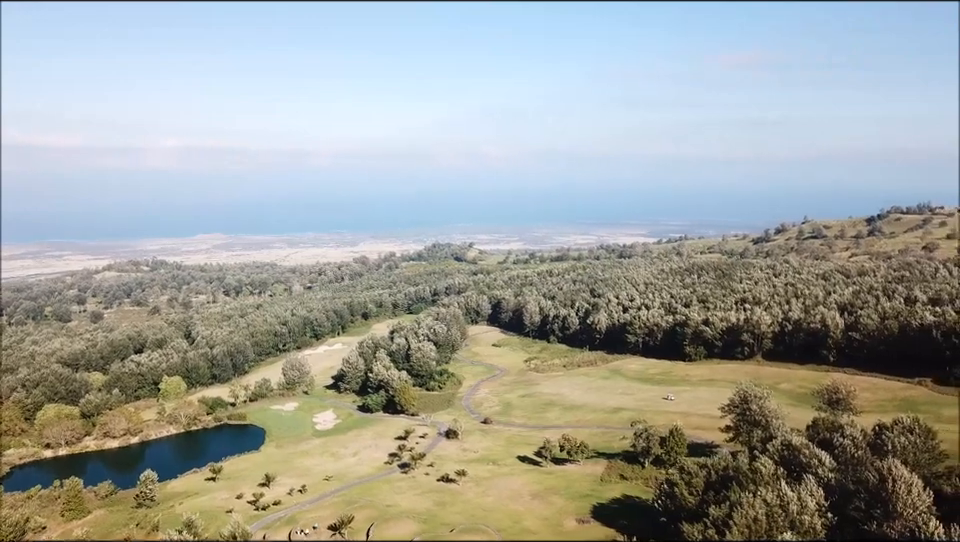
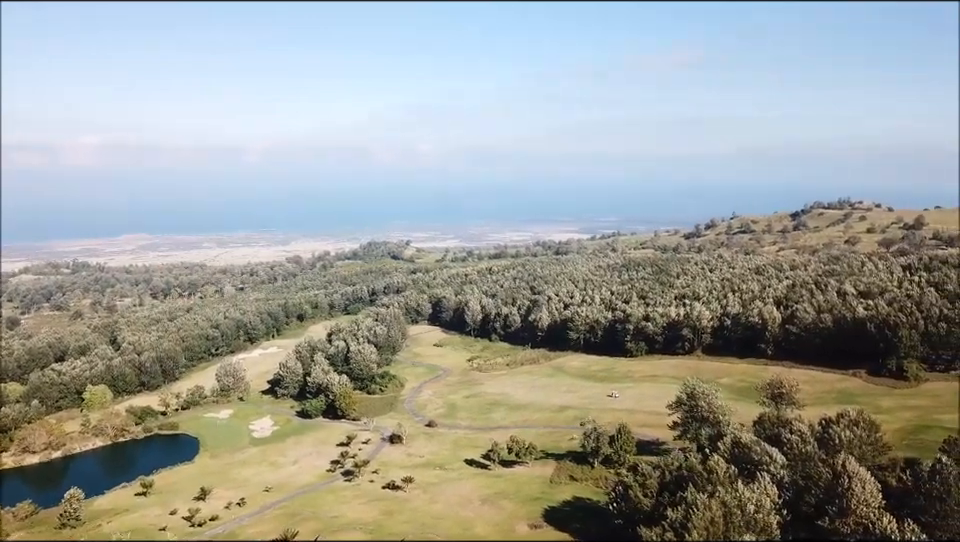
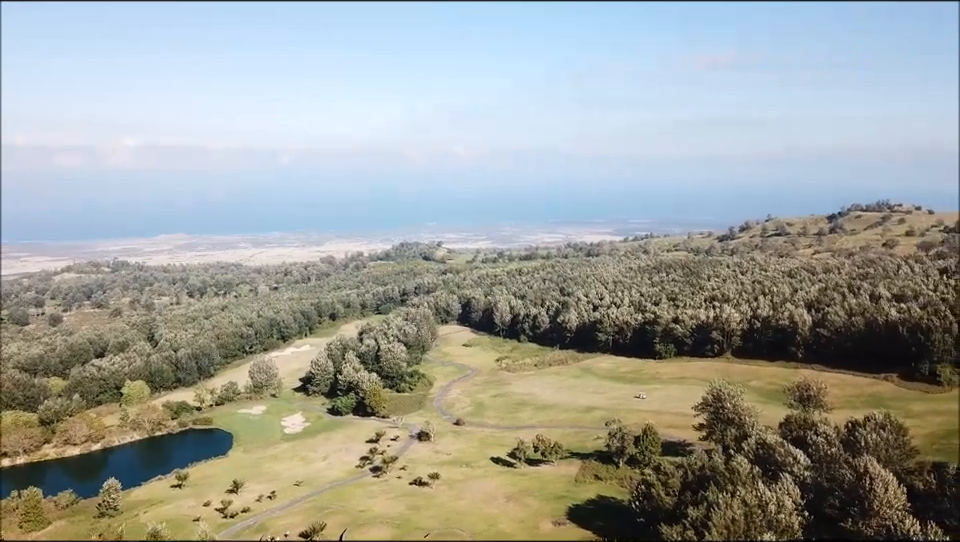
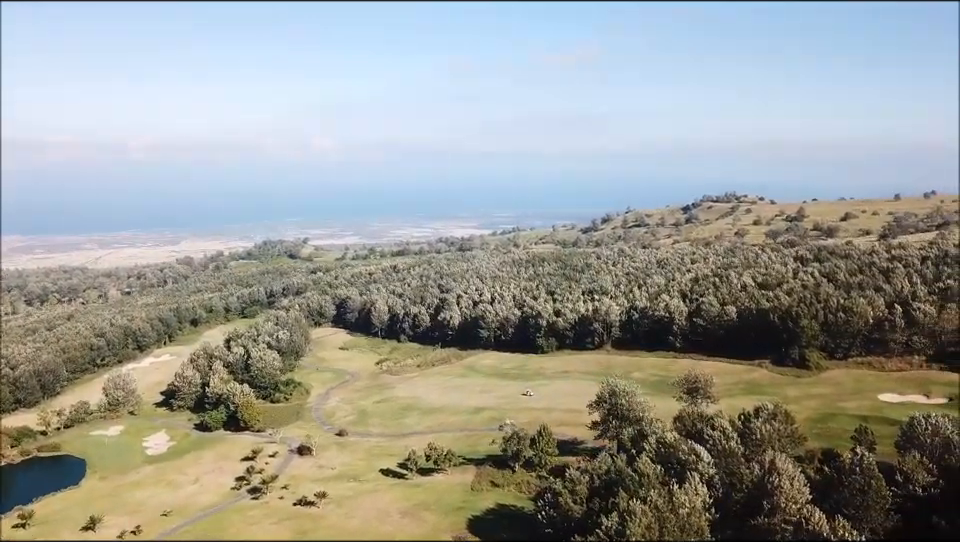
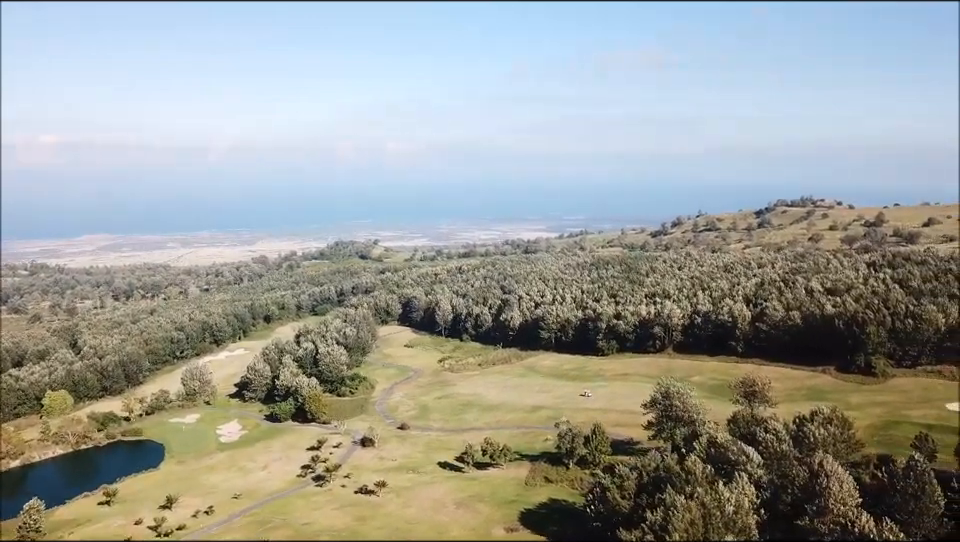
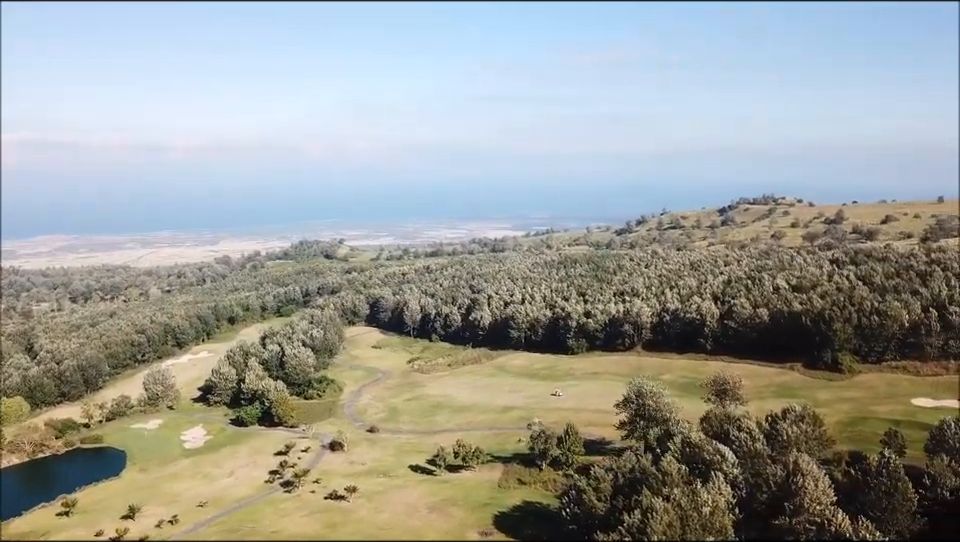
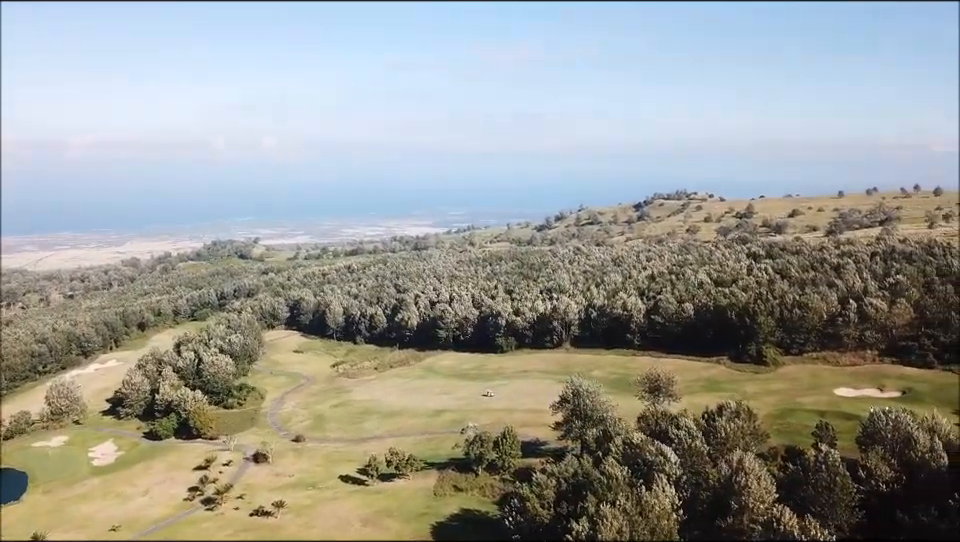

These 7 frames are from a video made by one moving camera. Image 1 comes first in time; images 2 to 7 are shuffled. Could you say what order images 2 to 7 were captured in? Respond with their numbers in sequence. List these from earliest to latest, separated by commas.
3, 2, 5, 6, 4, 7
